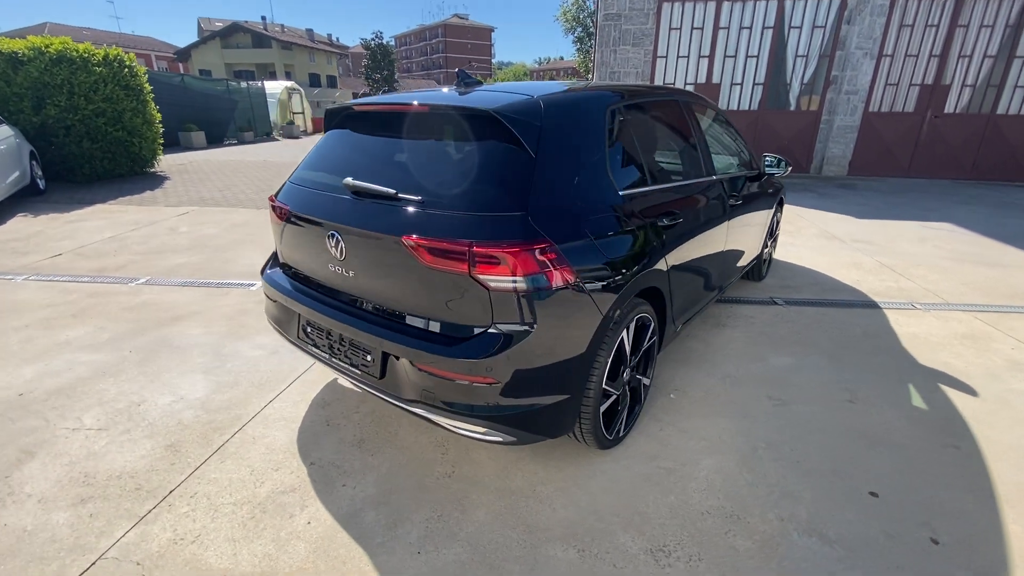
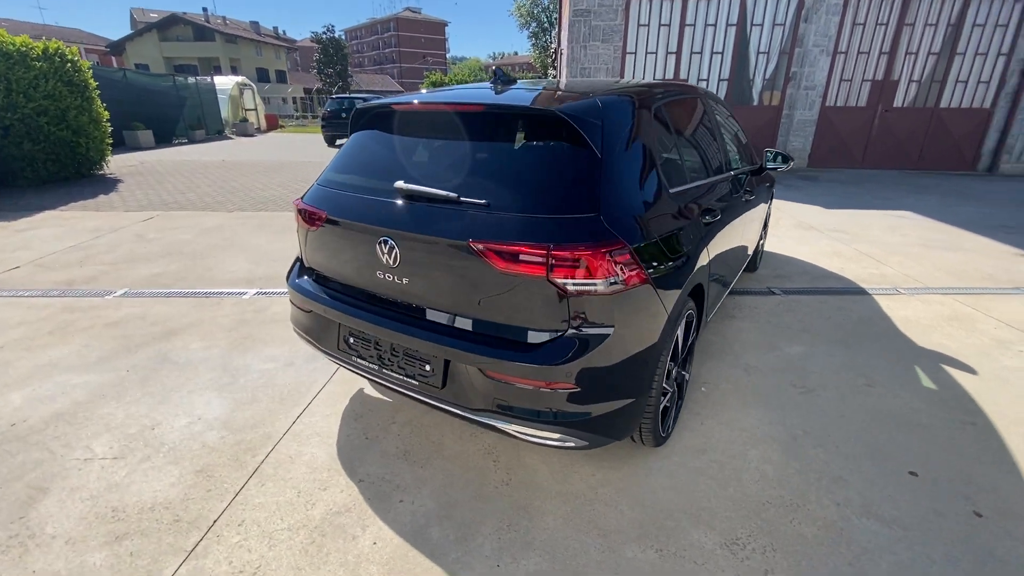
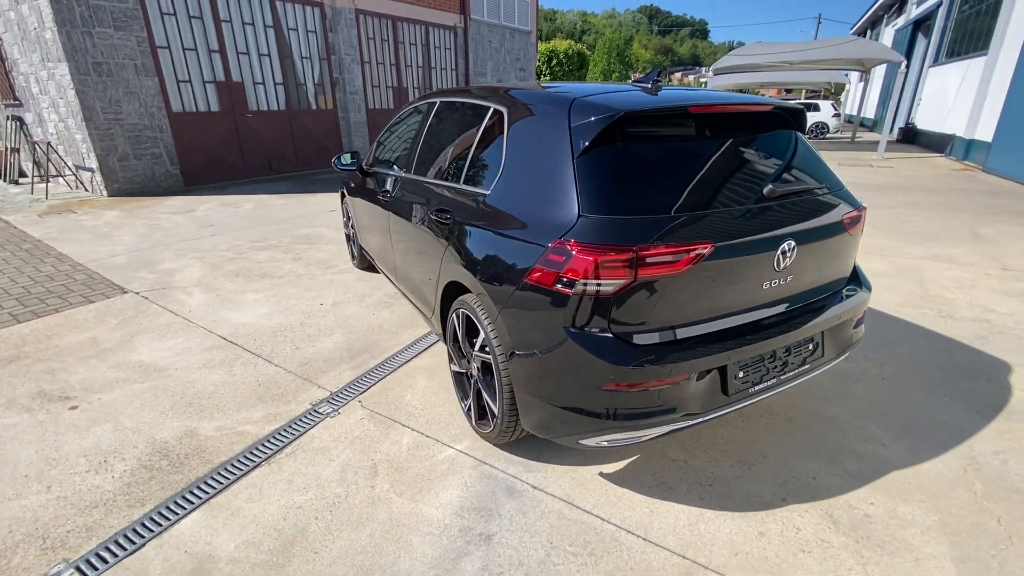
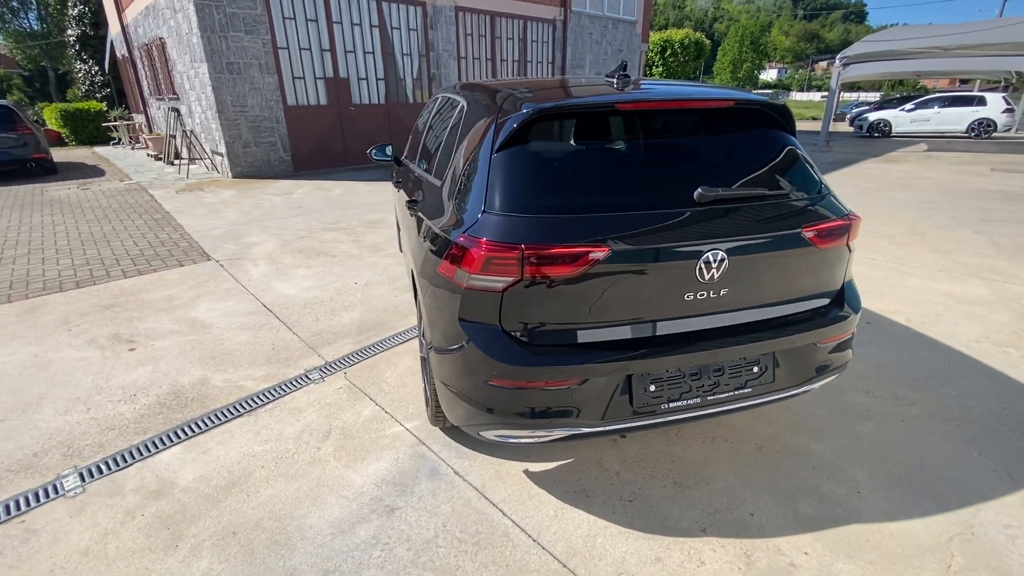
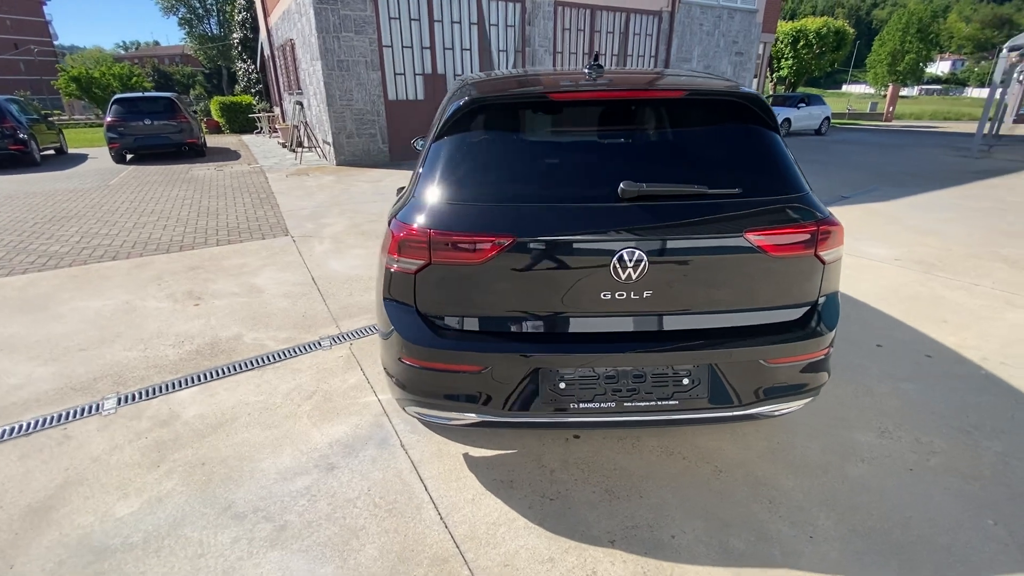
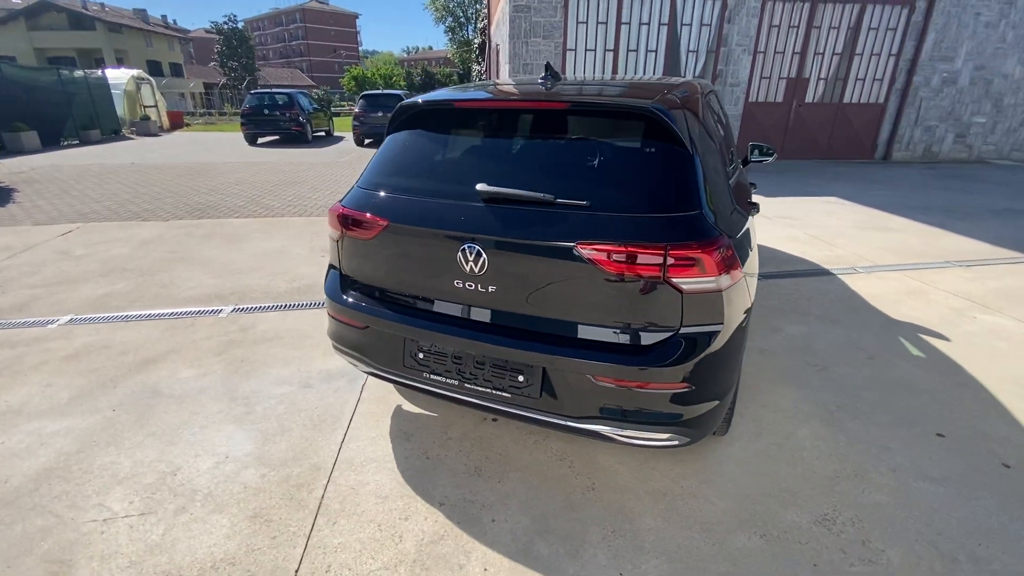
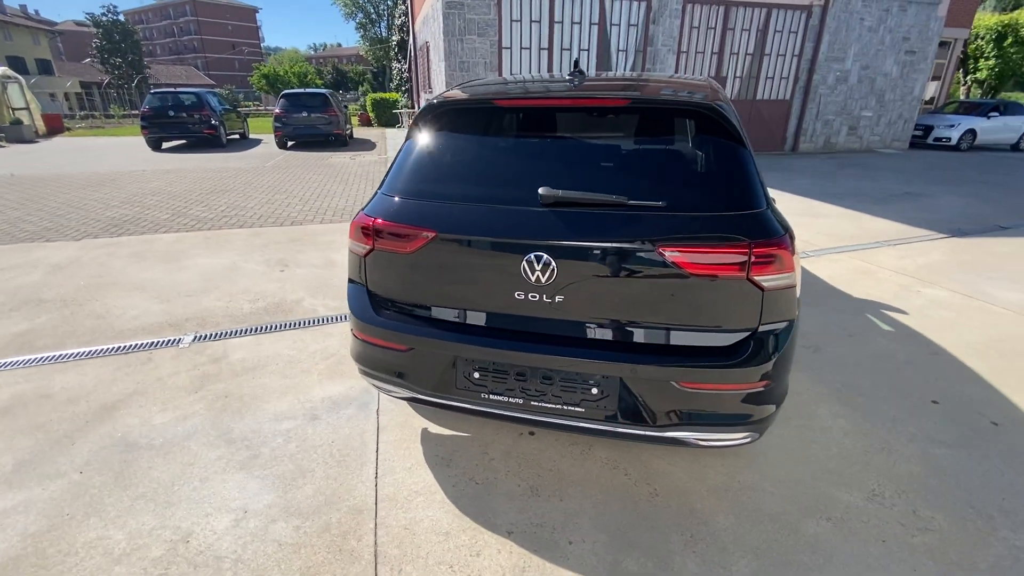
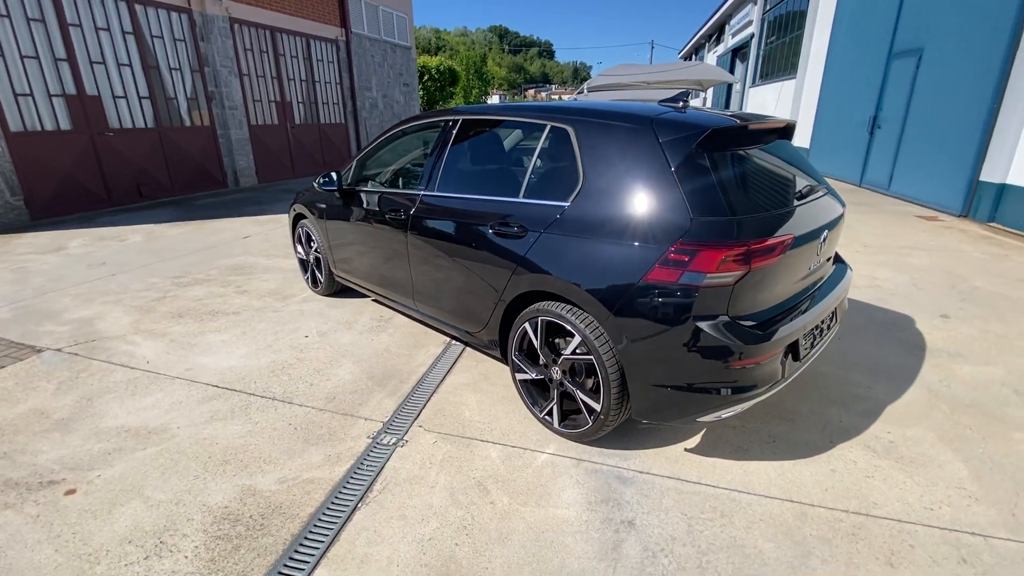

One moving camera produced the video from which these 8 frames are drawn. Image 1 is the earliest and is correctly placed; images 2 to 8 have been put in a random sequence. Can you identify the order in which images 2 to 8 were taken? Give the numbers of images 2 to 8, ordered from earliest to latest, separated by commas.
2, 6, 7, 5, 4, 3, 8
